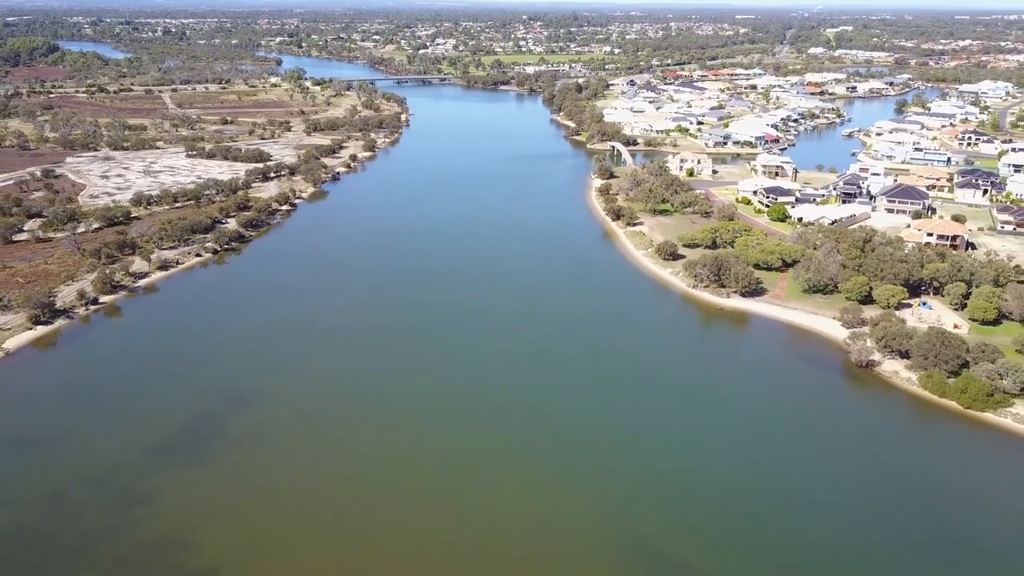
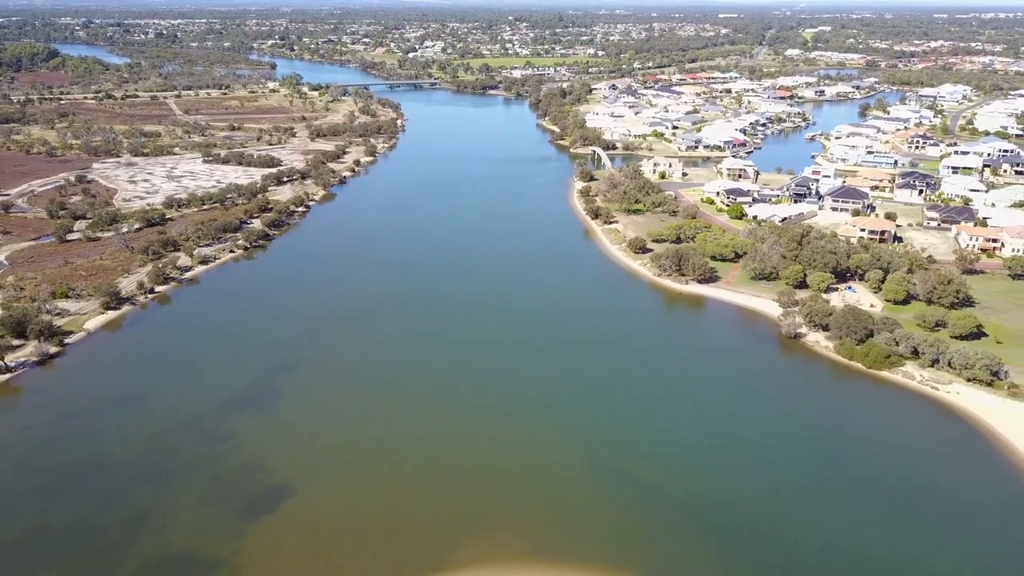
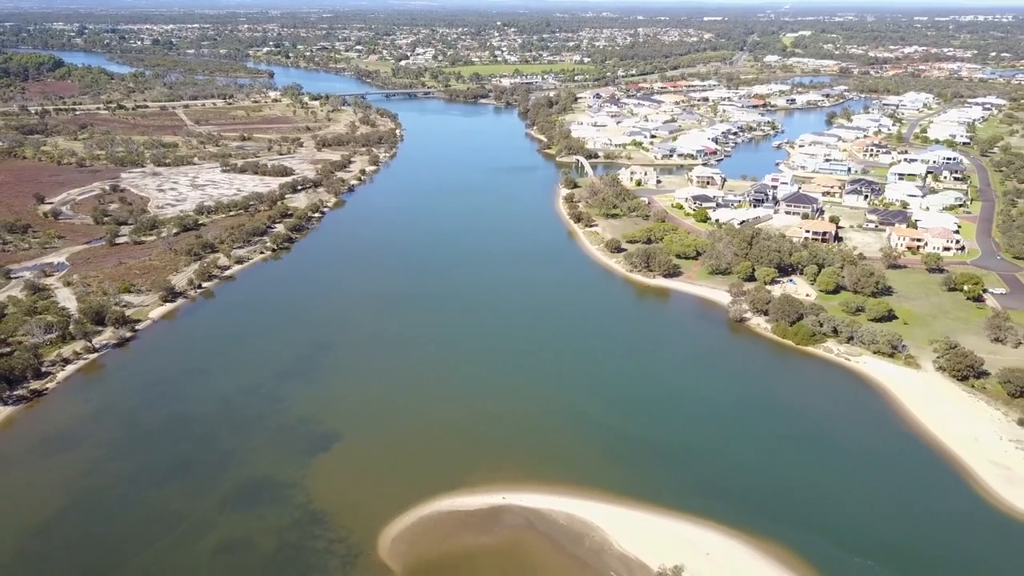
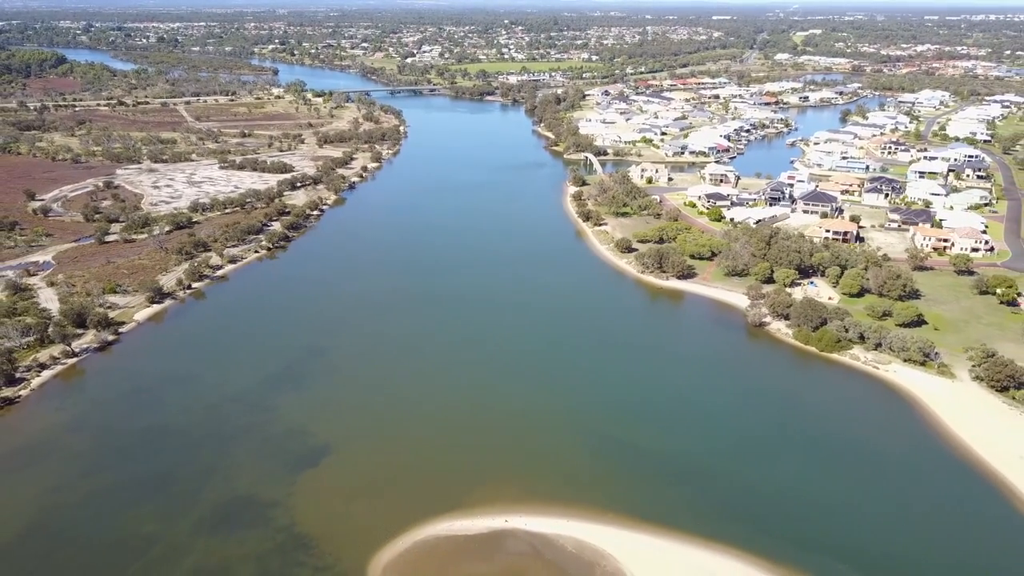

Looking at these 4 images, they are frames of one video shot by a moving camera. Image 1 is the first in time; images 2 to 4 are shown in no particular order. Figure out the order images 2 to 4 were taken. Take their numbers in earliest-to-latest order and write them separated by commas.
2, 4, 3
